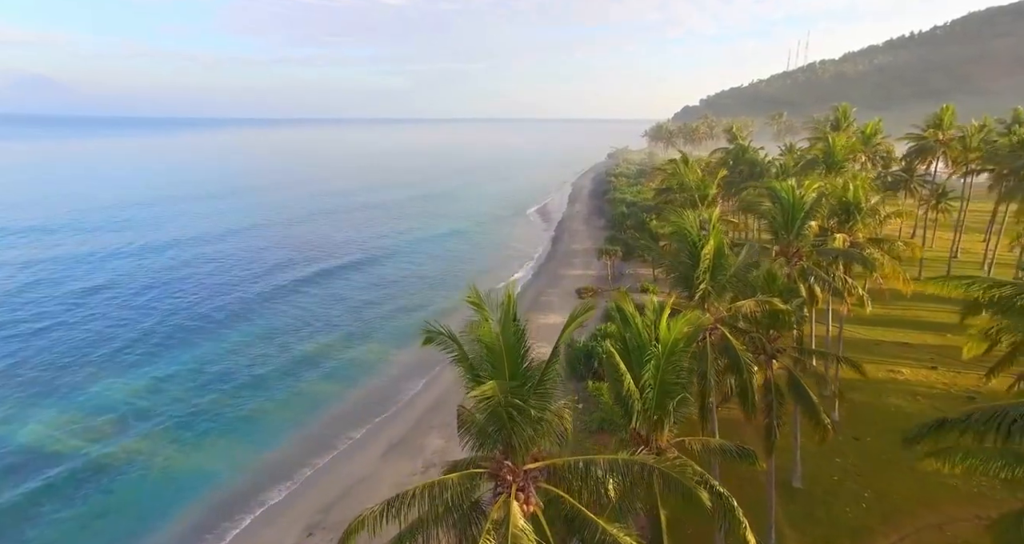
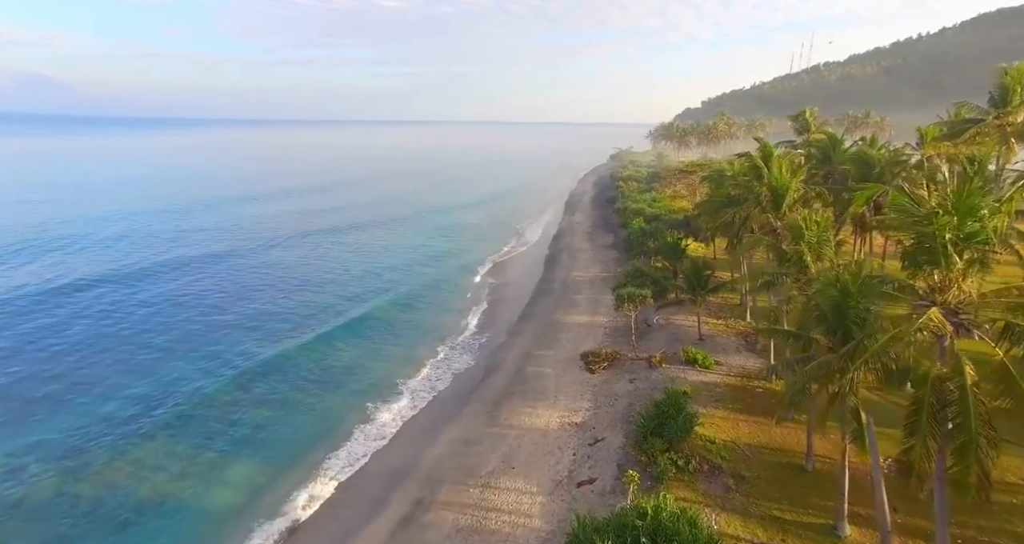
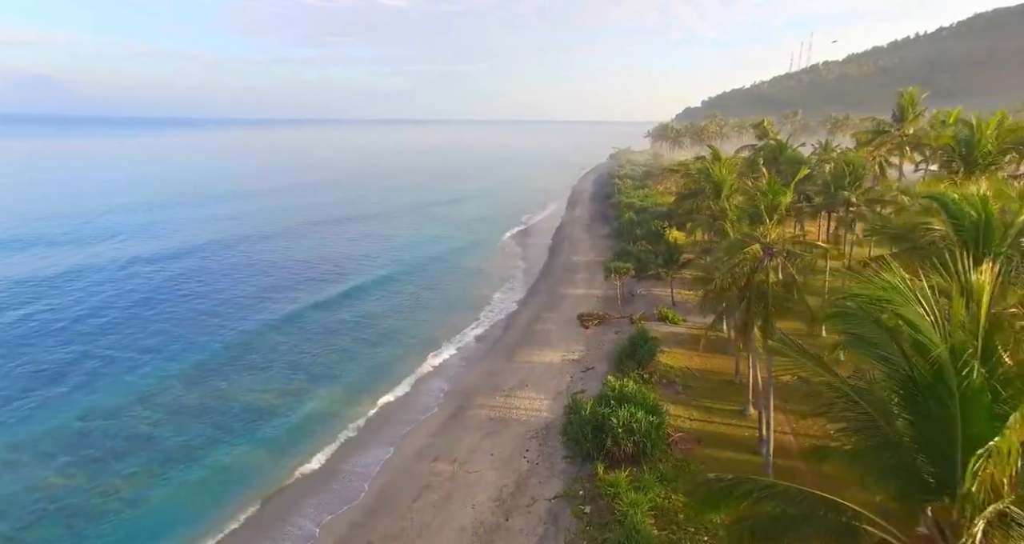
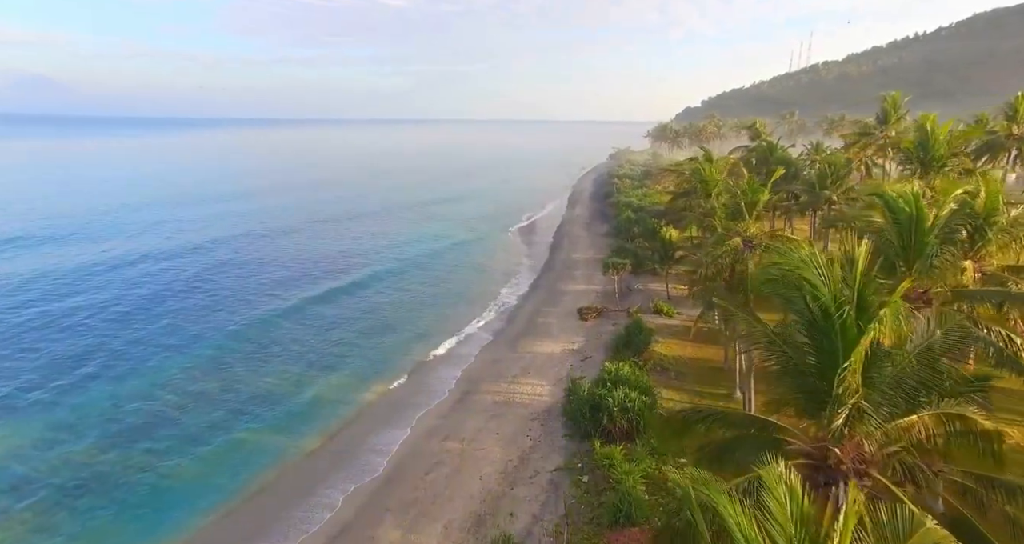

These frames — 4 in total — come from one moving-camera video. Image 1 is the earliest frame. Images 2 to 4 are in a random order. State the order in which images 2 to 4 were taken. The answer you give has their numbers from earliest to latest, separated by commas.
4, 3, 2
